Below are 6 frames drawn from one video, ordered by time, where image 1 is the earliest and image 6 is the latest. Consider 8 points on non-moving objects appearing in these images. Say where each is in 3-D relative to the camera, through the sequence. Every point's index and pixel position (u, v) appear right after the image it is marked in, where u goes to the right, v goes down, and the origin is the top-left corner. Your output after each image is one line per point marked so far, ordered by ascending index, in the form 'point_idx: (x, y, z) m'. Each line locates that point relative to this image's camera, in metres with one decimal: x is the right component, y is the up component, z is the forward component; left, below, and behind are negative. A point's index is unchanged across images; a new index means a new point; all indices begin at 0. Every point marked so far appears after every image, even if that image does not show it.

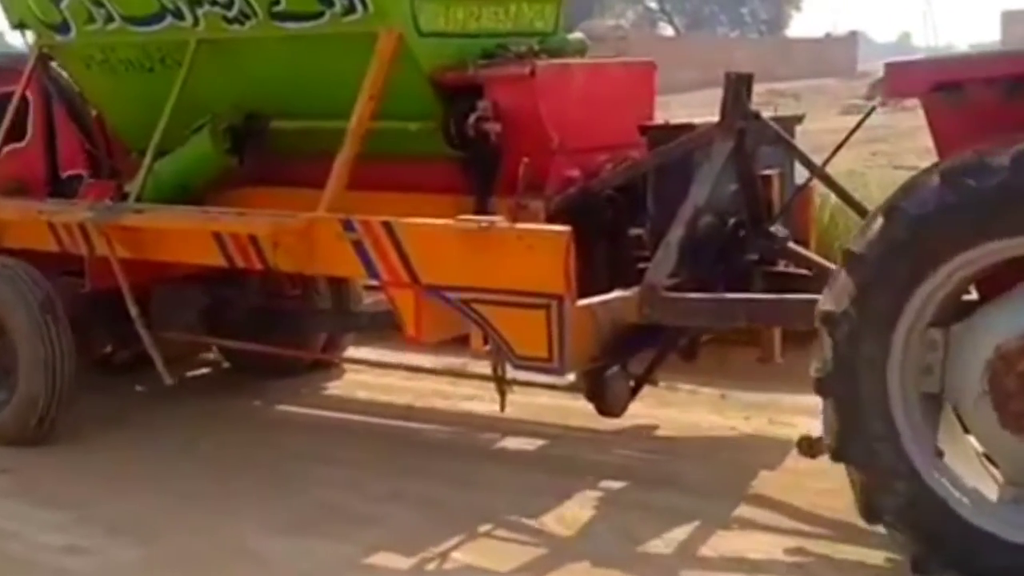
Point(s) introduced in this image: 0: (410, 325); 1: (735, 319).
0: (-0.4, -0.2, +5.5) m
1: (+0.9, -0.1, +5.2) m
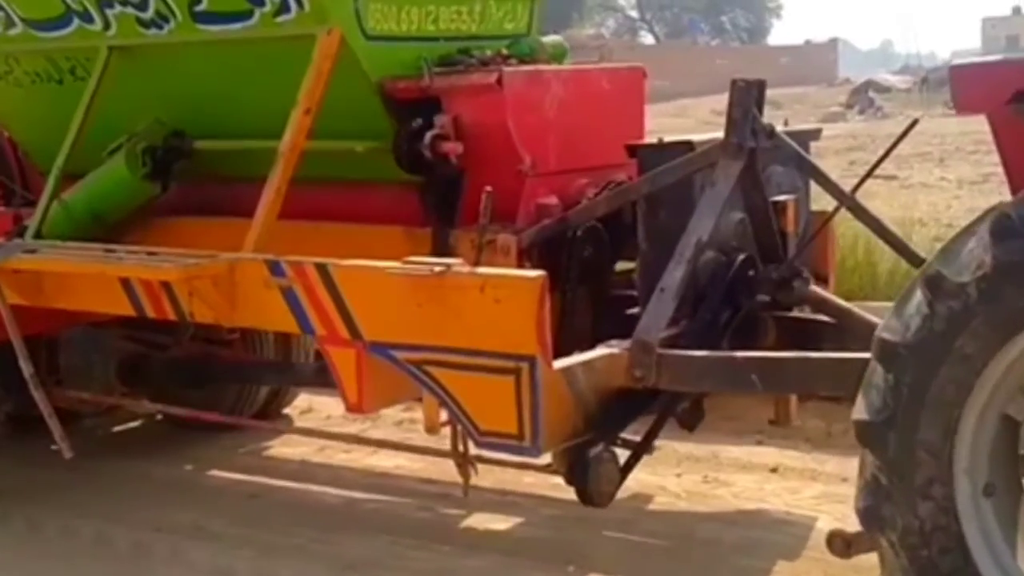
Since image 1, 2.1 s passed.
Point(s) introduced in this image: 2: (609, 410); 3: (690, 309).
0: (-0.6, -0.4, +4.5) m
1: (+0.8, -0.3, +4.2) m
2: (+0.3, -0.4, +4.4) m
3: (+0.6, -0.1, +4.7) m
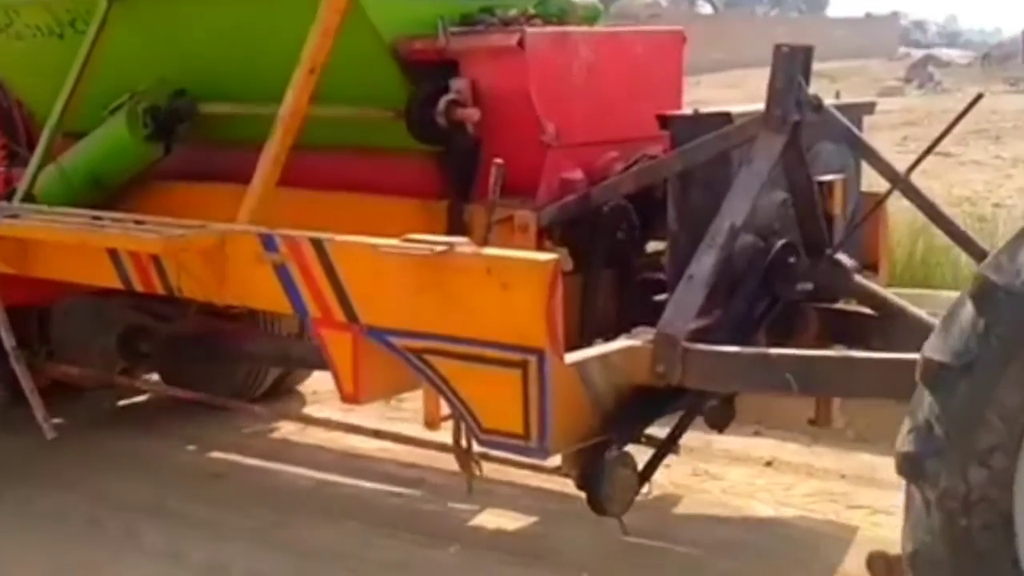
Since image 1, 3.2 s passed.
0: (-0.5, -0.3, +4.1) m
1: (+0.8, -0.3, +3.8) m
2: (+0.3, -0.4, +4.0) m
3: (+0.7, 0.0, +4.3) m
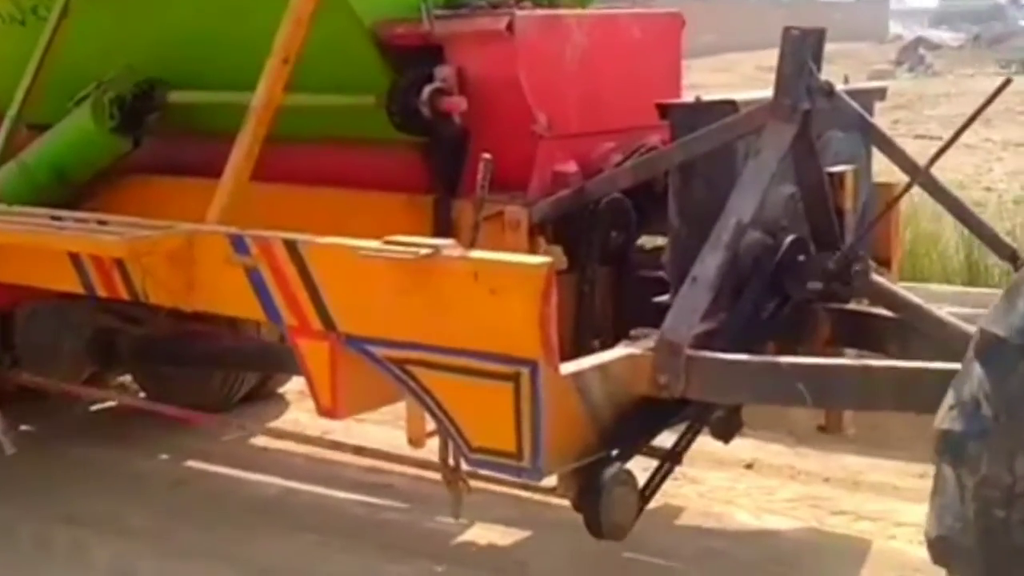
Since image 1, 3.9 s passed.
0: (-0.5, -0.3, +3.8) m
1: (+0.7, -0.3, +3.5) m
2: (+0.3, -0.4, +3.7) m
3: (+0.7, 0.0, +4.0) m
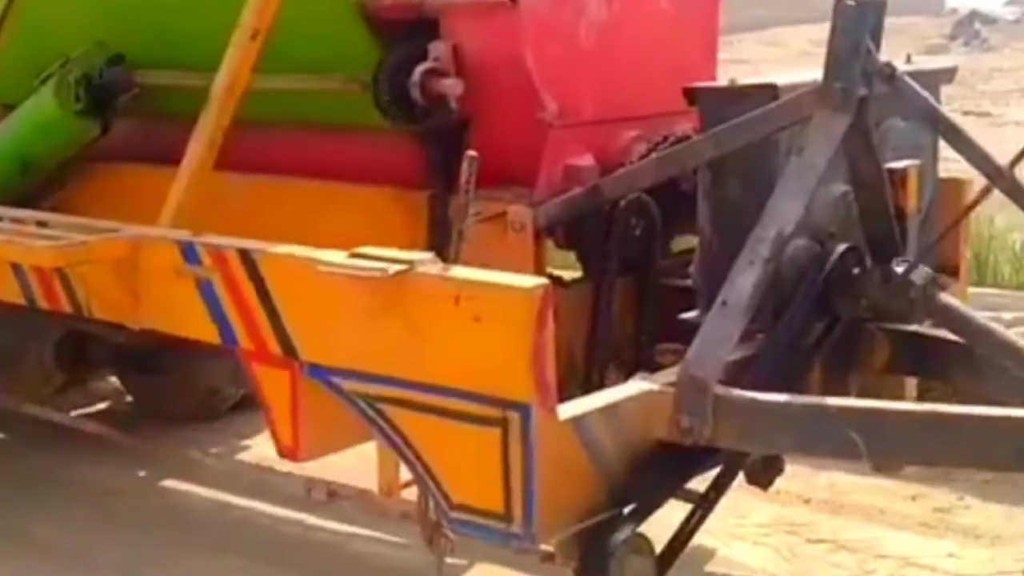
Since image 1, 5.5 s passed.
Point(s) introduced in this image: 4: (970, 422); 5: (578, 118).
0: (-0.6, -0.3, +3.2) m
1: (+0.7, -0.3, +2.9) m
2: (+0.3, -0.4, +3.1) m
3: (+0.7, -0.1, +3.4) m
4: (+1.0, -0.3, +2.8) m
5: (+0.2, +0.5, +3.9) m
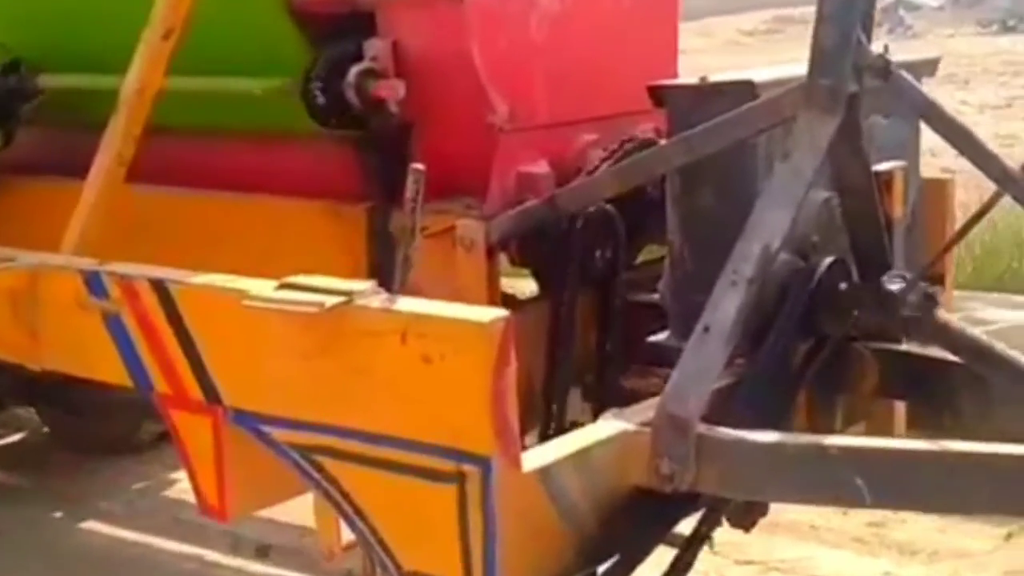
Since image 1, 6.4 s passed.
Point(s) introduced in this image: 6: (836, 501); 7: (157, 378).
0: (-0.7, -0.4, +2.8) m
1: (+0.6, -0.4, +2.5) m
2: (+0.2, -0.5, +2.7) m
3: (+0.5, -0.1, +3.0) m
4: (+0.9, -0.3, +2.4) m
5: (+0.1, +0.4, +3.5) m
6: (+0.6, -0.4, +2.6) m
7: (-0.8, -0.2, +2.9) m
